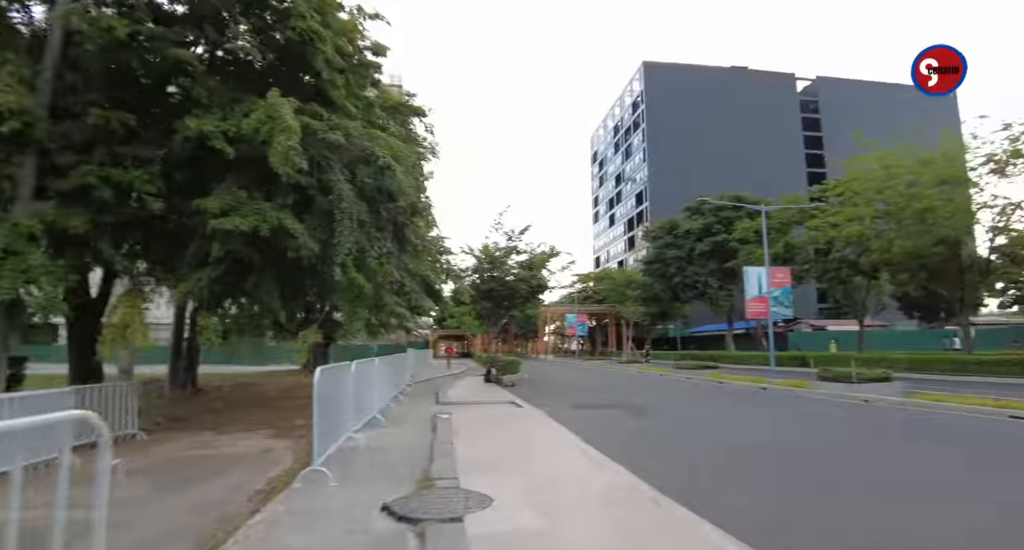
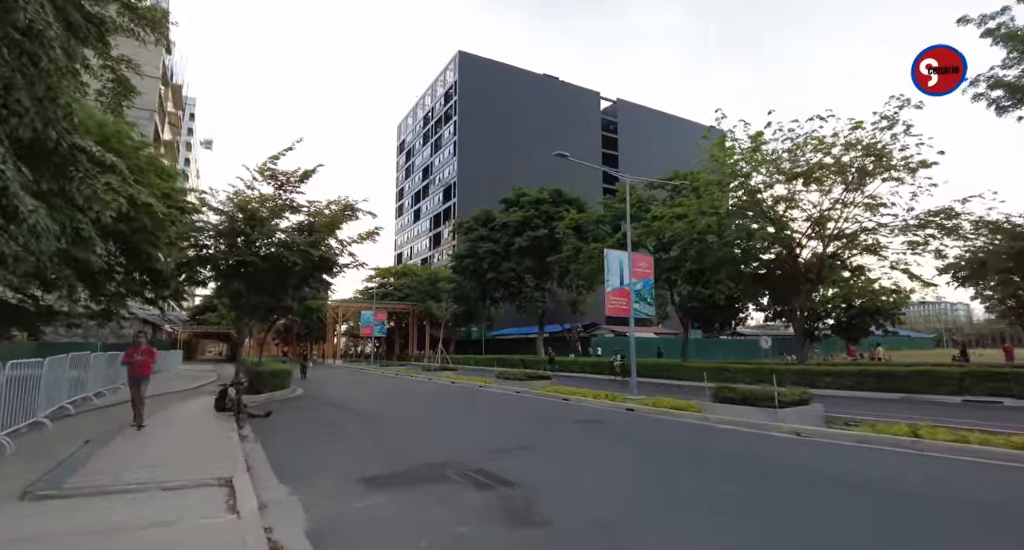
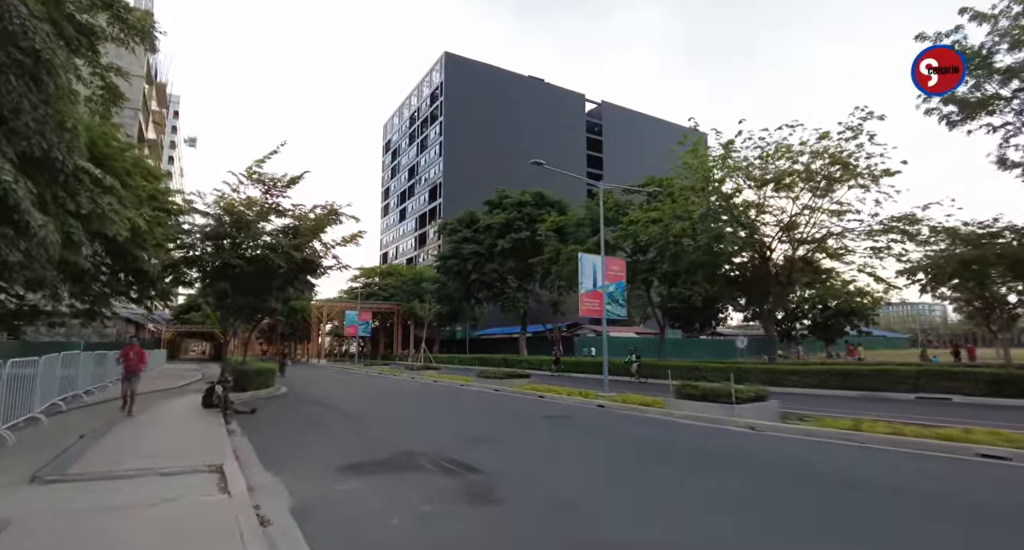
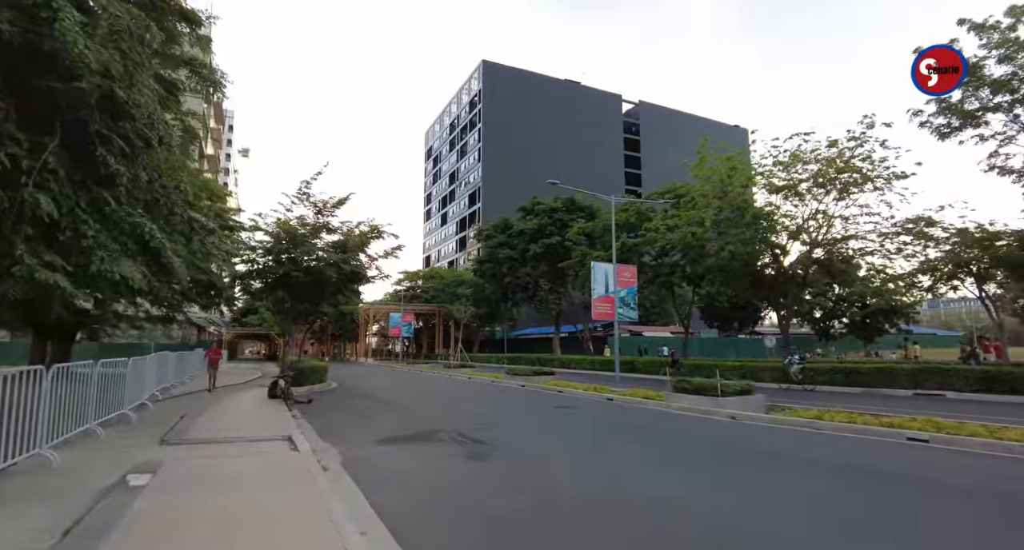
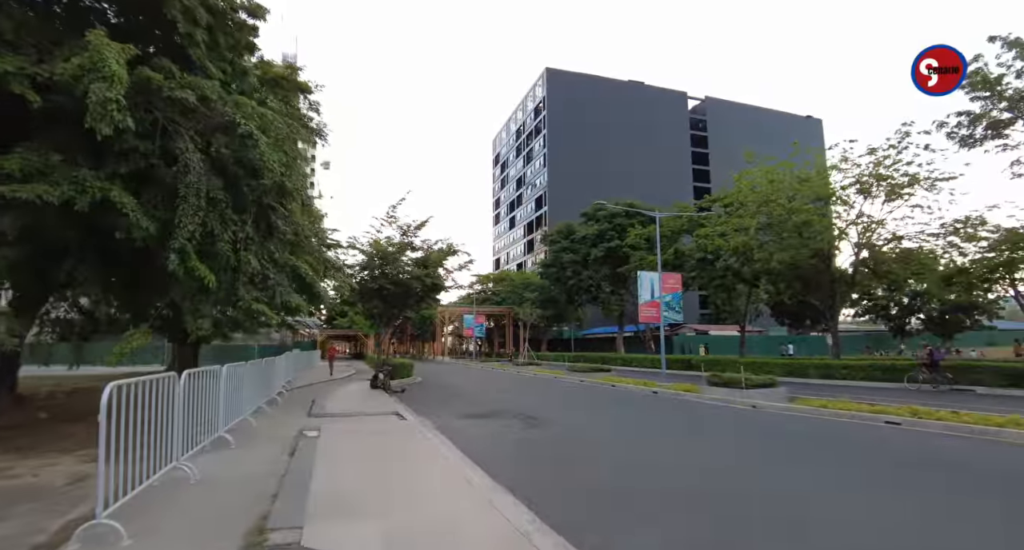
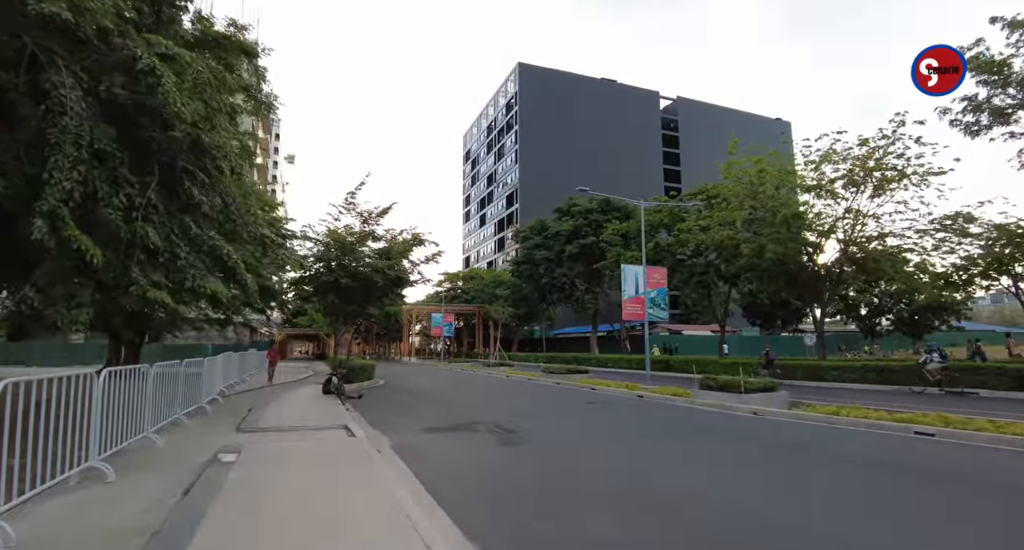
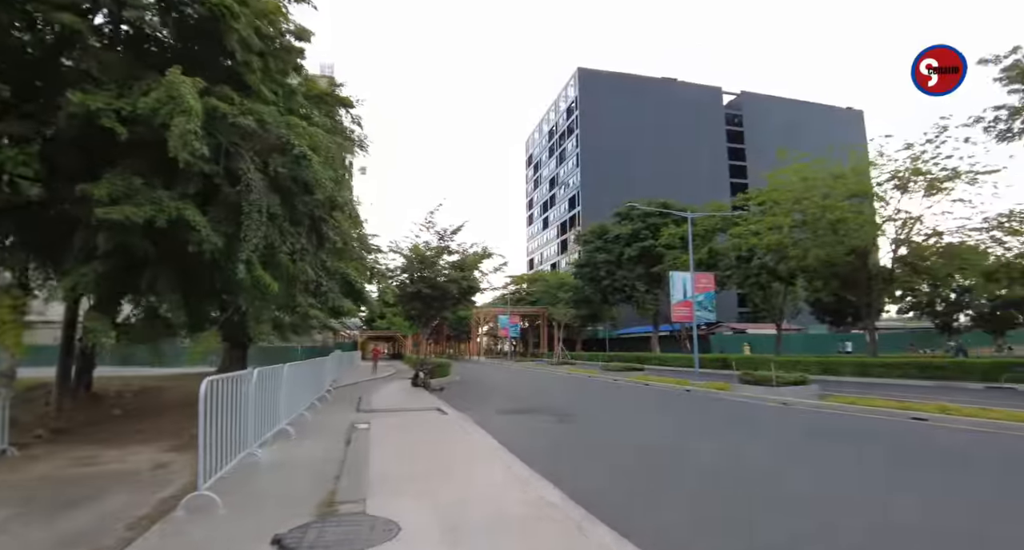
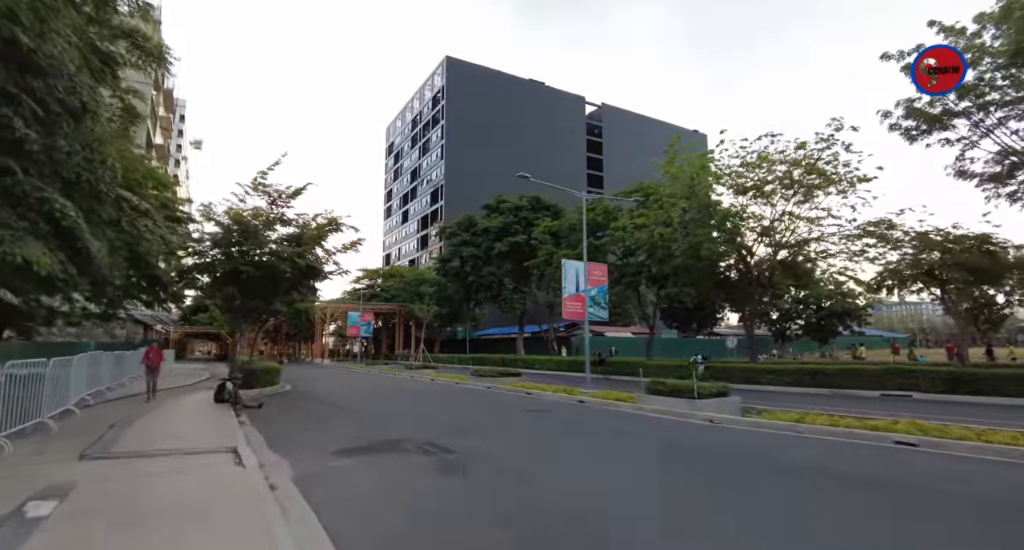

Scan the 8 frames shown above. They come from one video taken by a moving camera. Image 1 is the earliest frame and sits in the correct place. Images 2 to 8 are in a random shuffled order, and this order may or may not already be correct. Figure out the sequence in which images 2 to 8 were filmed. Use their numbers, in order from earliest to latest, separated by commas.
7, 5, 6, 4, 8, 3, 2
